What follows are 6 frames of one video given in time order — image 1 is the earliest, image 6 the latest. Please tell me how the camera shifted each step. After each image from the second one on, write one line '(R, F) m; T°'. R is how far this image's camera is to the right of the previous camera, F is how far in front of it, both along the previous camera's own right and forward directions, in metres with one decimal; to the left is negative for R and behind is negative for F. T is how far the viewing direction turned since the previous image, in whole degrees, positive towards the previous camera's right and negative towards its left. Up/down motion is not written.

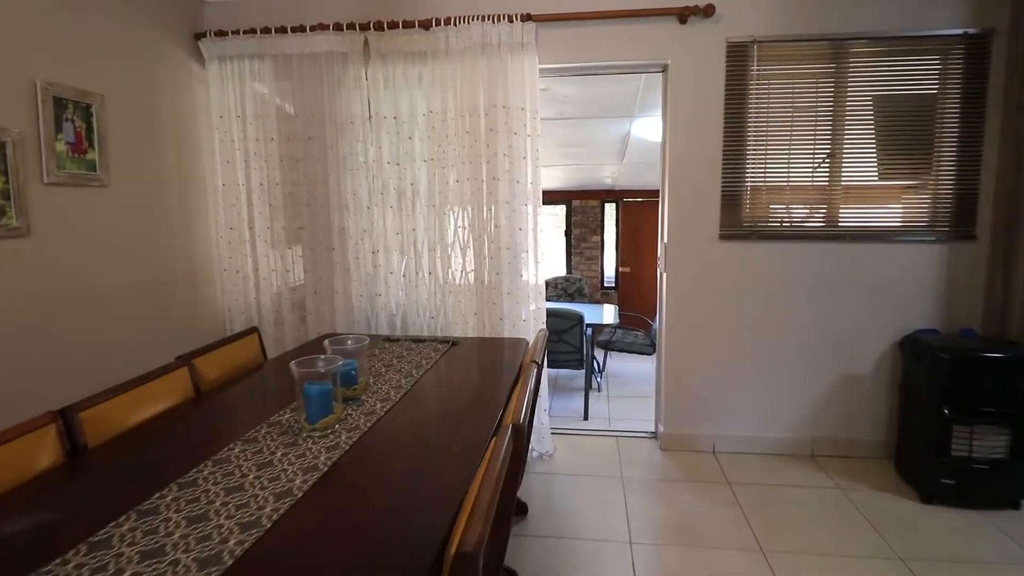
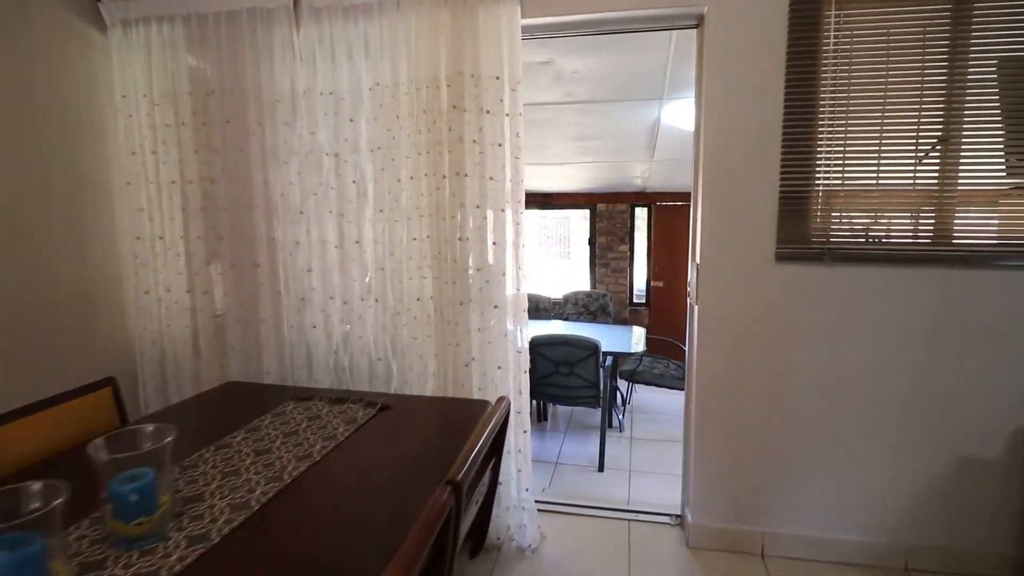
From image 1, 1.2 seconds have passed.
(+0.2, +0.7) m; -4°
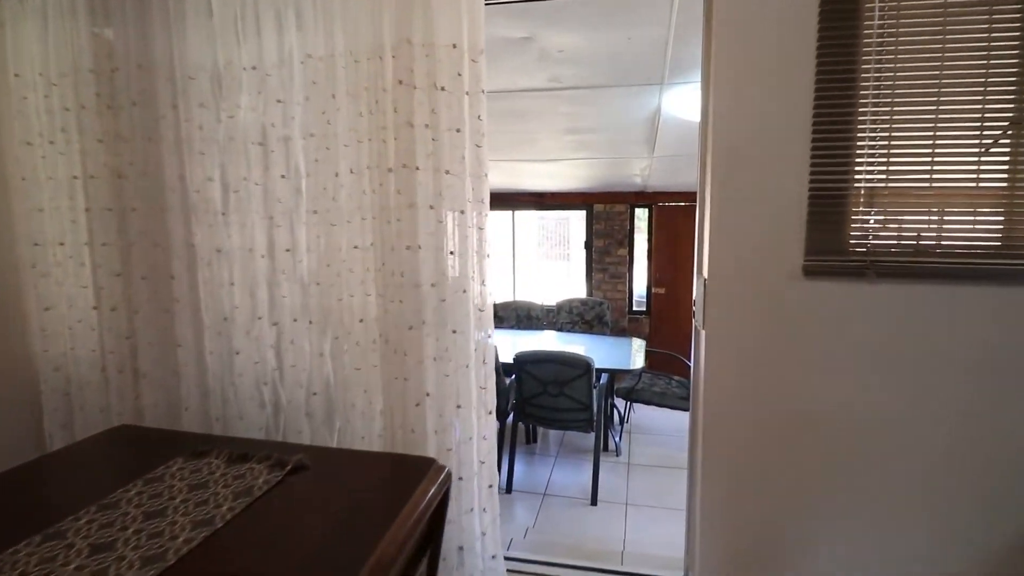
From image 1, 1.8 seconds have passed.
(+0.1, +0.4) m; 0°
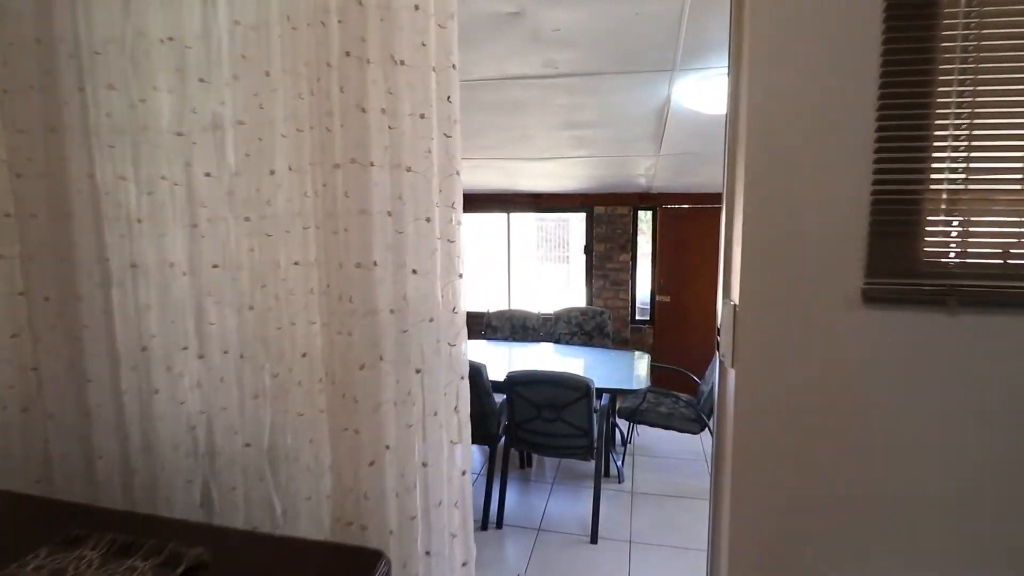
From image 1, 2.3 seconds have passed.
(0.0, +0.3) m; 0°
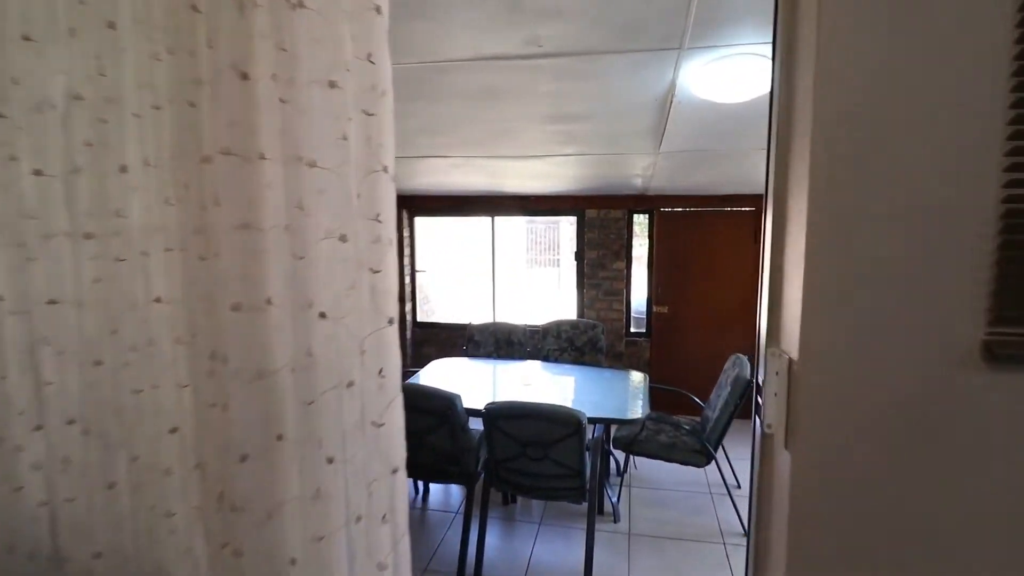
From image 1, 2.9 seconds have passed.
(+0.1, +0.4) m; +1°
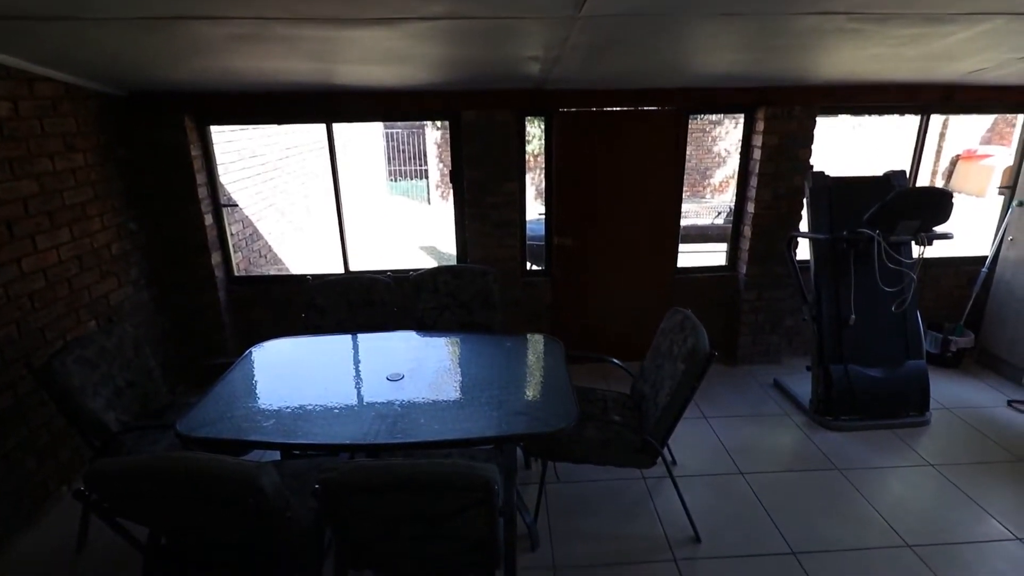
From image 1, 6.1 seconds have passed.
(+0.1, +1.1) m; +13°
